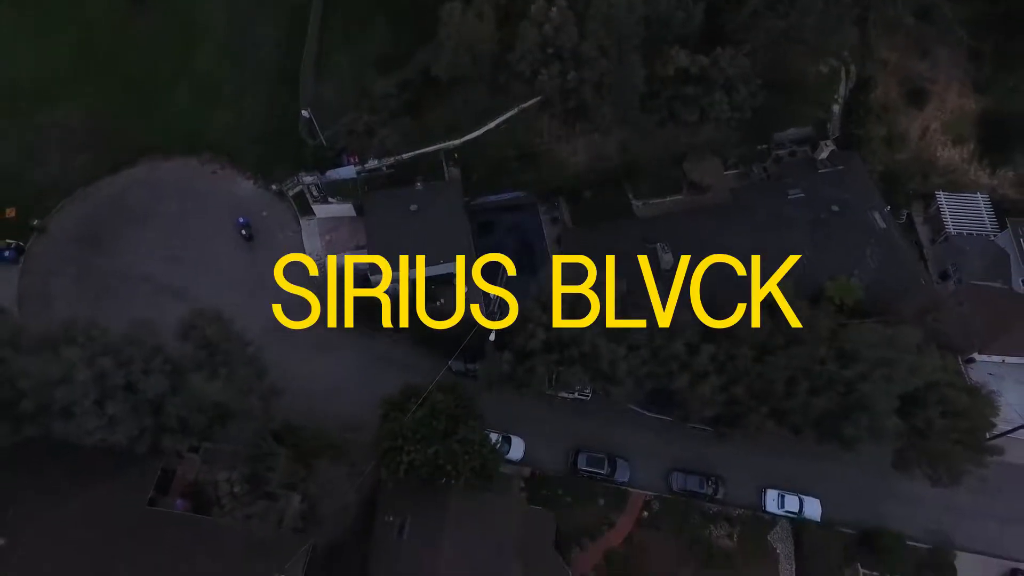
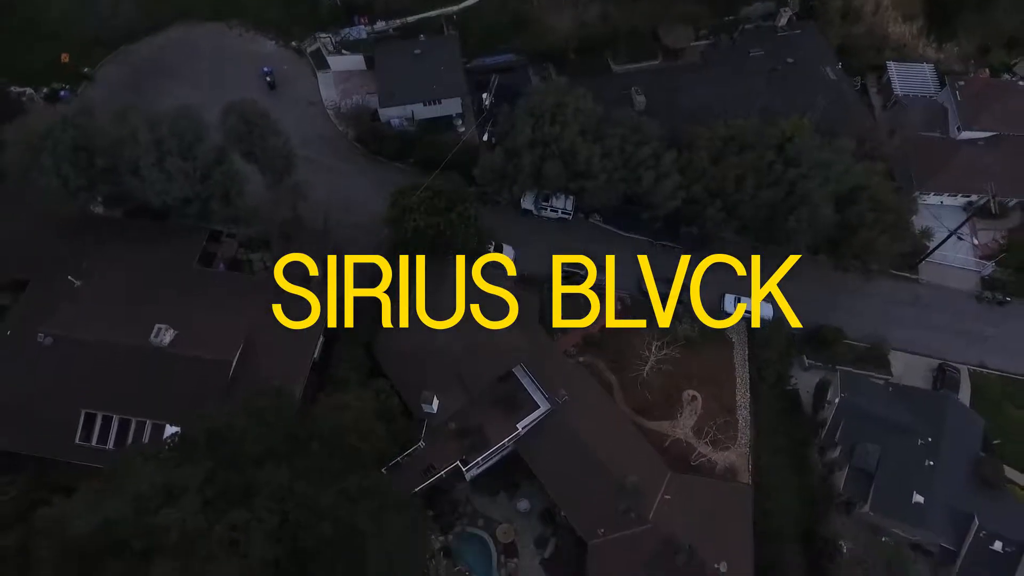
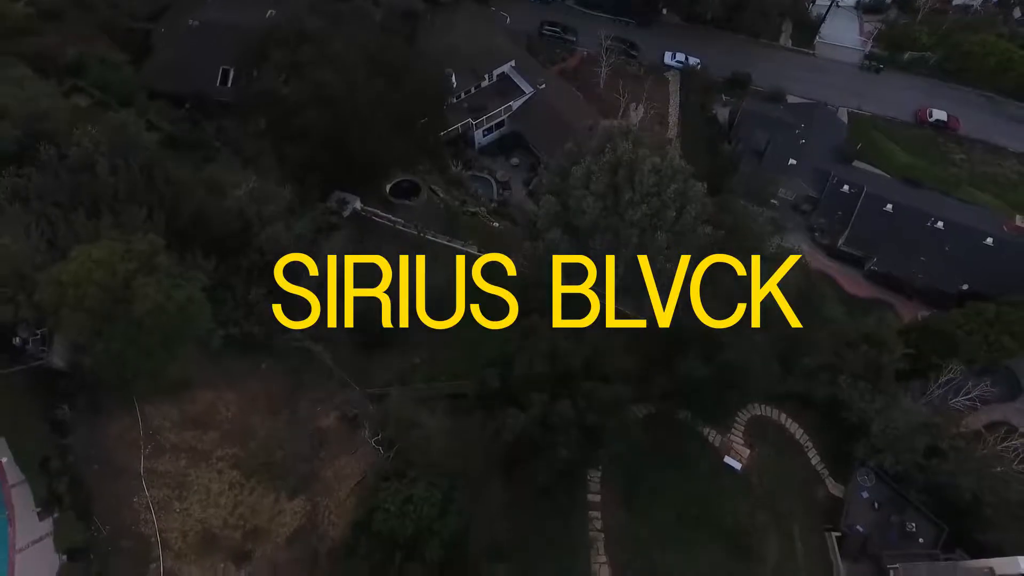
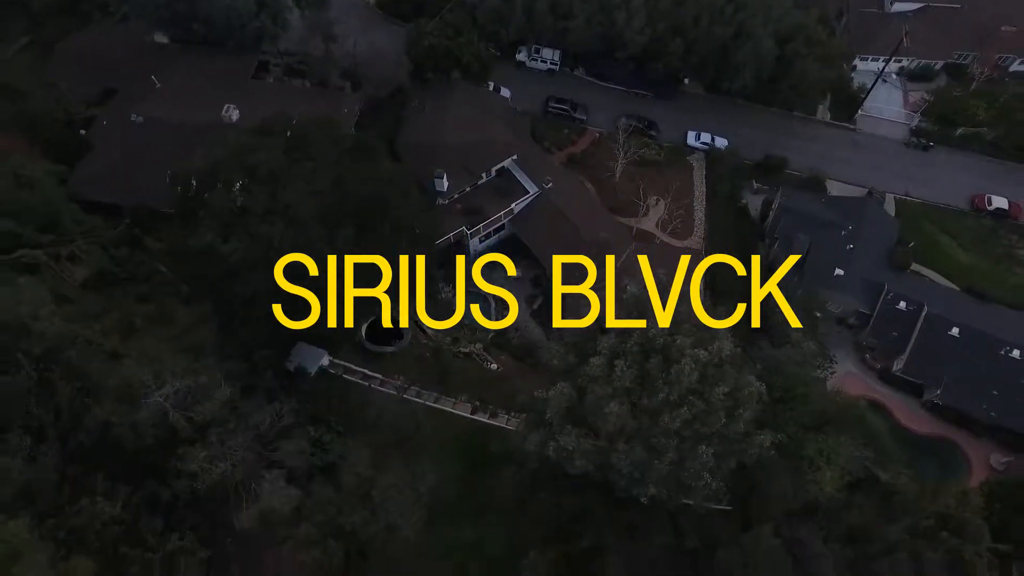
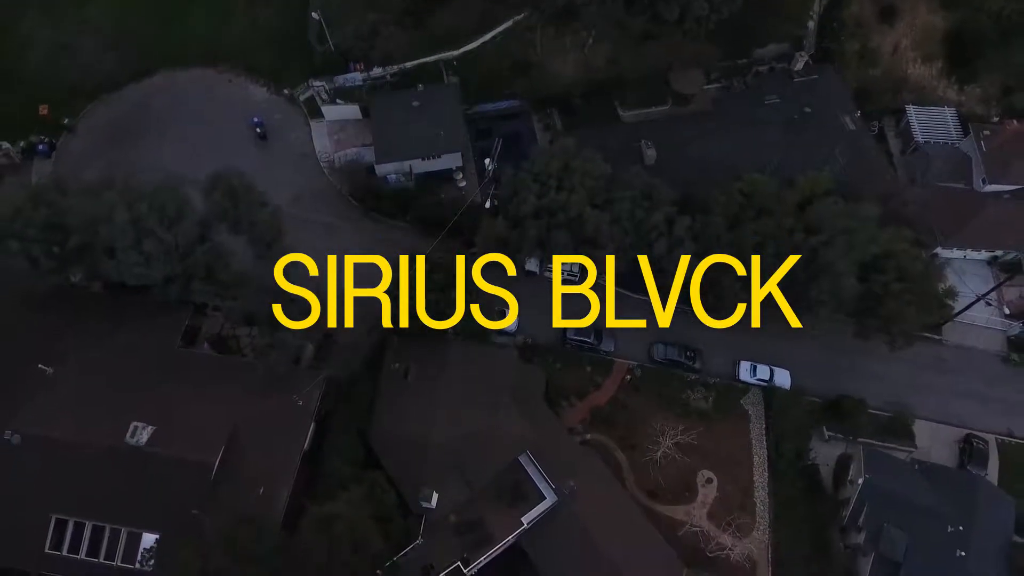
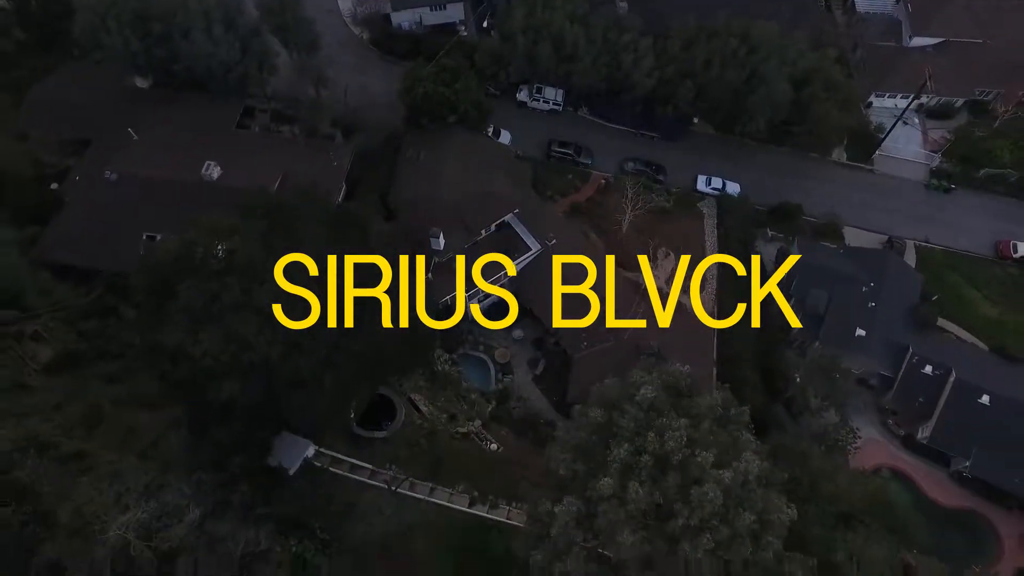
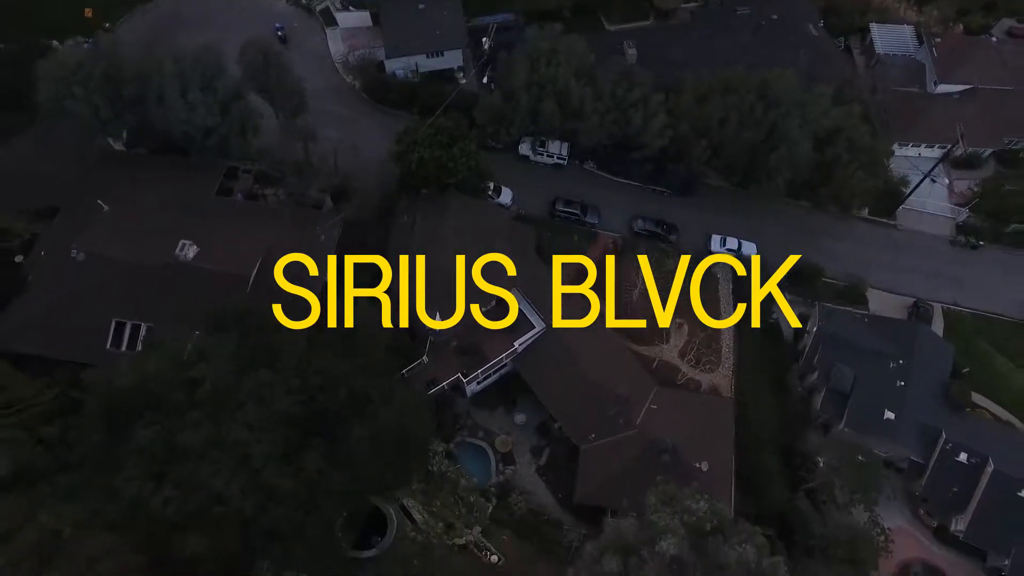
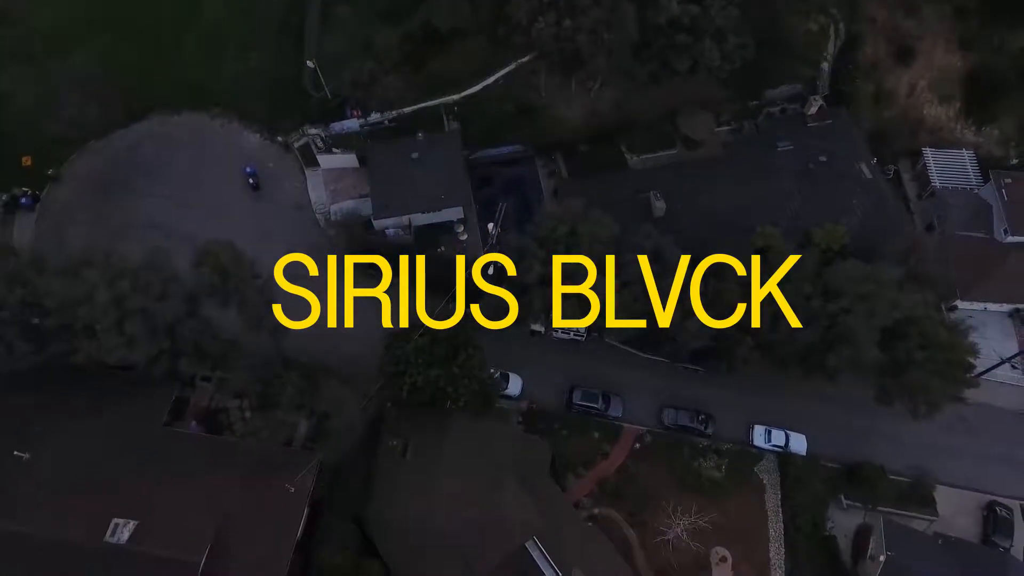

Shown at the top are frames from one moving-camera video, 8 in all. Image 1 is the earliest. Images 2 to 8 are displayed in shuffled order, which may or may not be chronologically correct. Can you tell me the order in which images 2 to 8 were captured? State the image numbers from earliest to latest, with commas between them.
8, 5, 2, 7, 6, 4, 3
